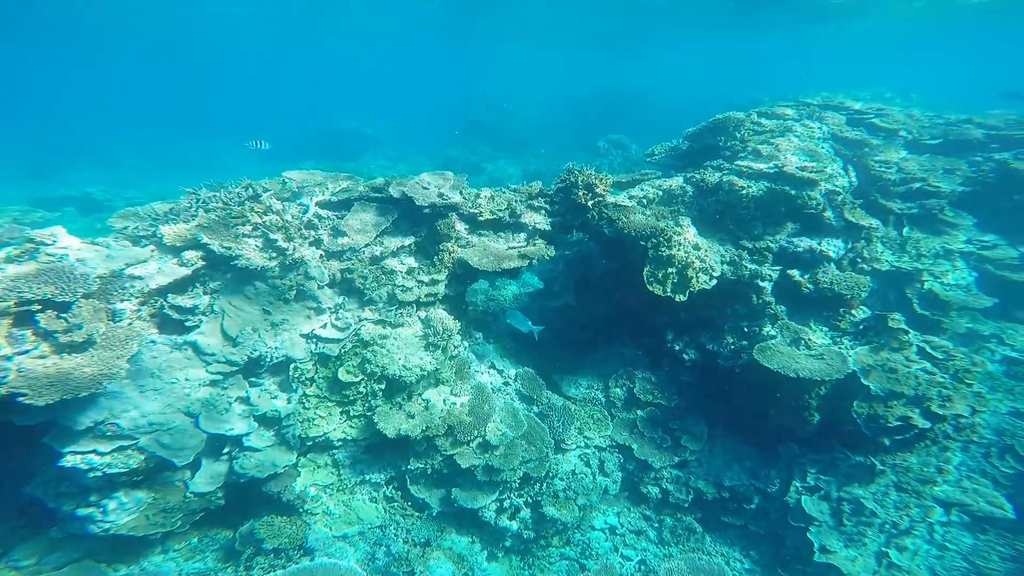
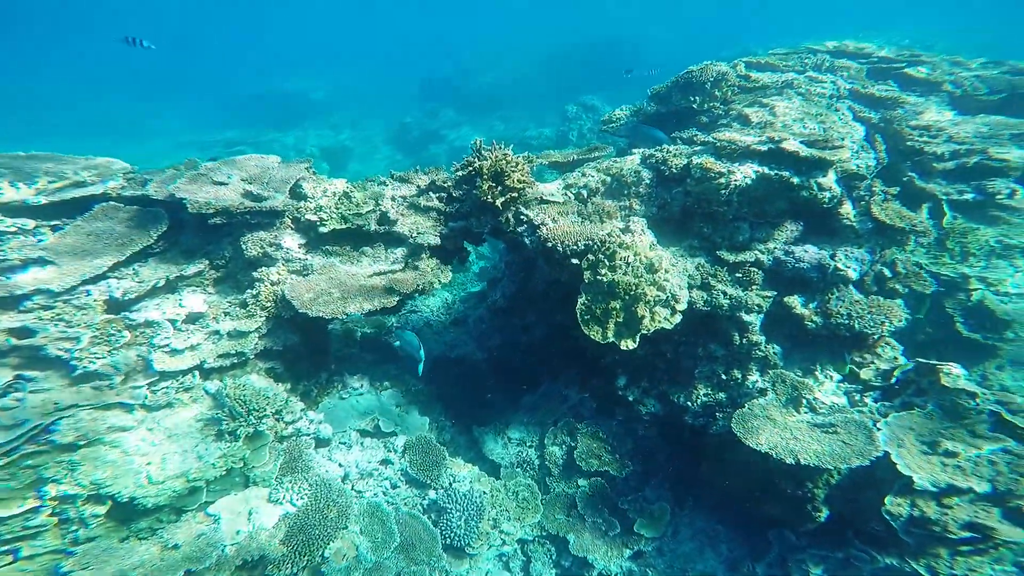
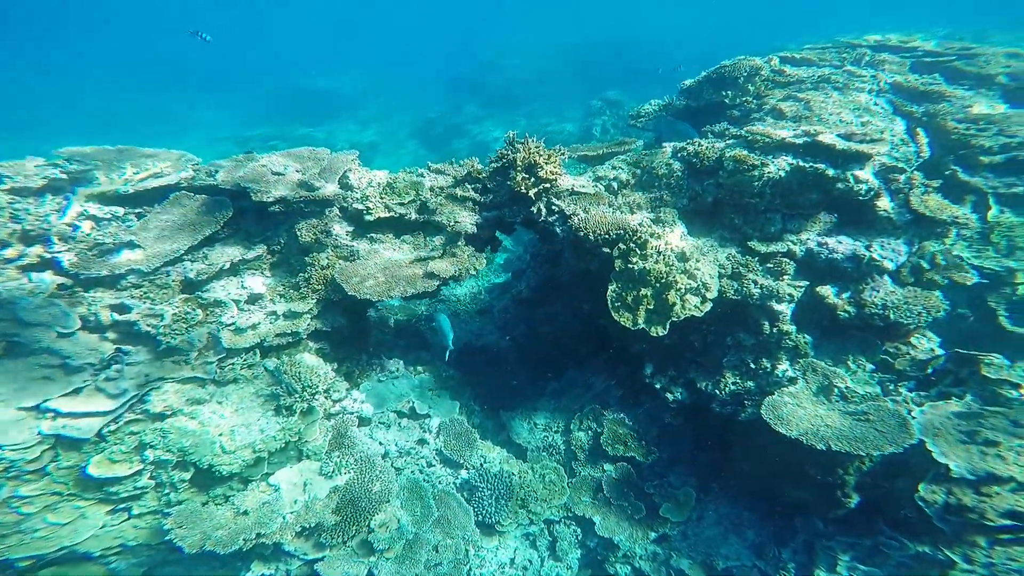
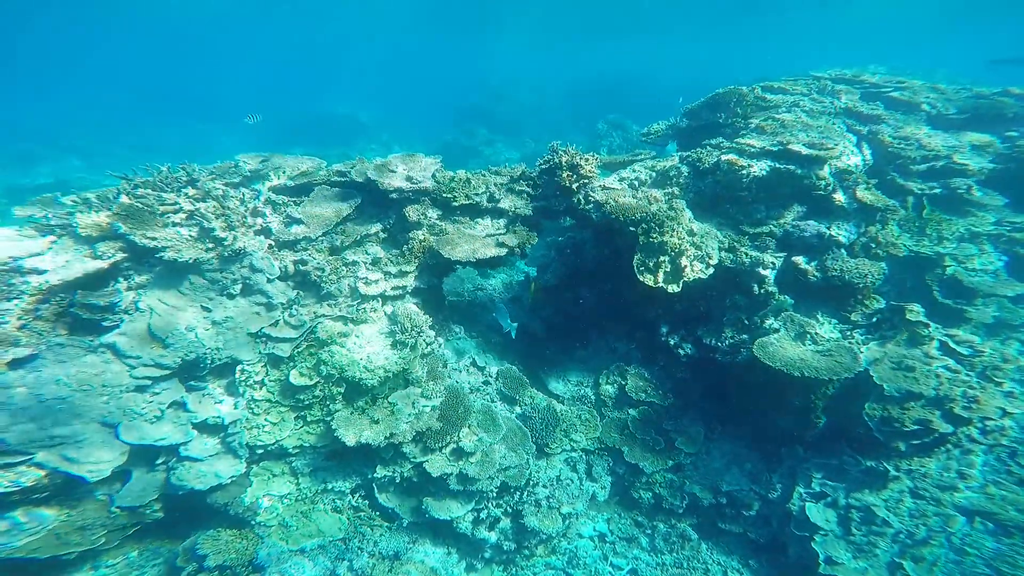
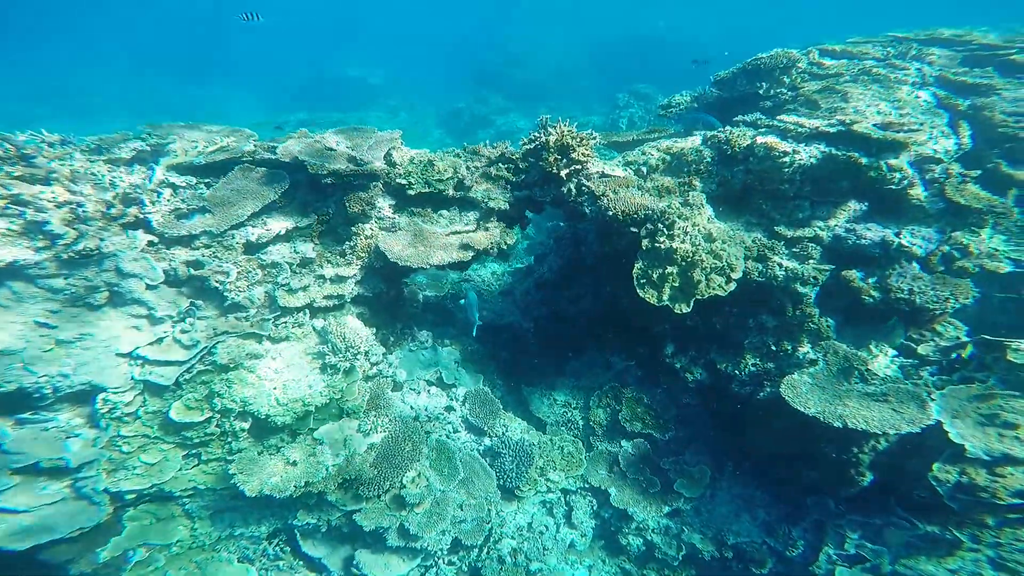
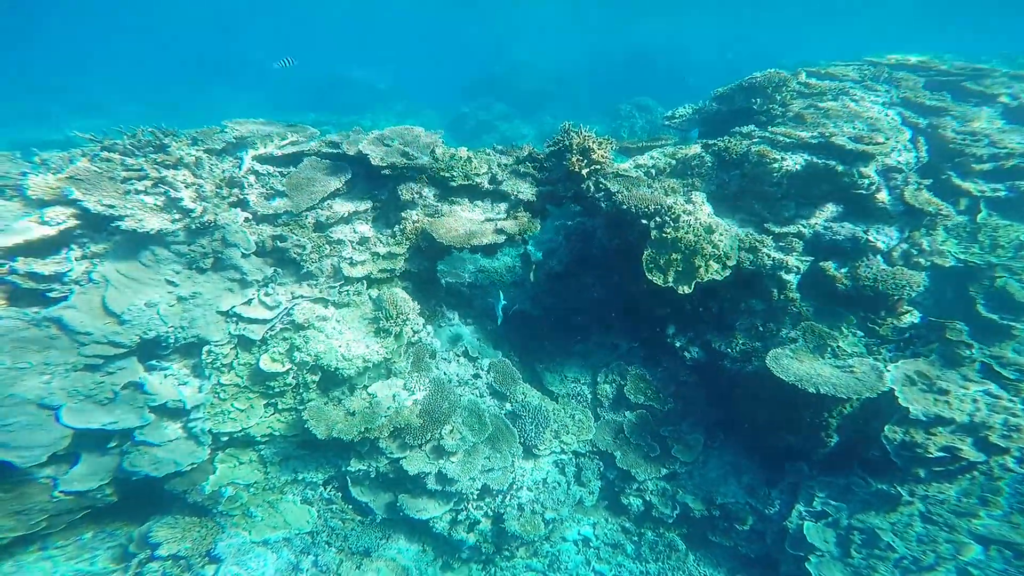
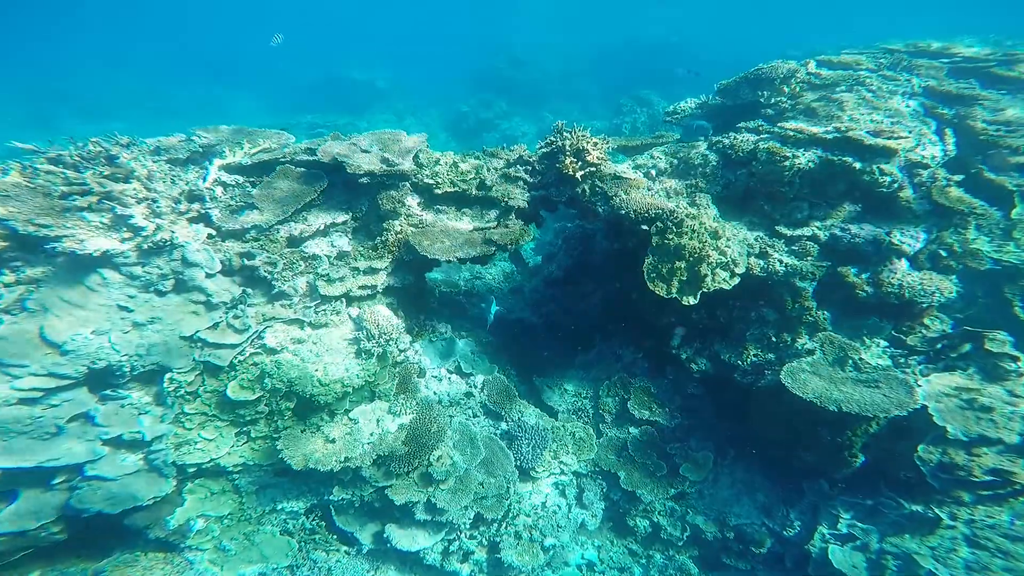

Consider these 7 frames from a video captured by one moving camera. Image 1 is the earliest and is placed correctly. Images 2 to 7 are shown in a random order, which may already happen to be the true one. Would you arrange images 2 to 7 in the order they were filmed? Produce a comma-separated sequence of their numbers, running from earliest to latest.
4, 6, 7, 5, 3, 2
